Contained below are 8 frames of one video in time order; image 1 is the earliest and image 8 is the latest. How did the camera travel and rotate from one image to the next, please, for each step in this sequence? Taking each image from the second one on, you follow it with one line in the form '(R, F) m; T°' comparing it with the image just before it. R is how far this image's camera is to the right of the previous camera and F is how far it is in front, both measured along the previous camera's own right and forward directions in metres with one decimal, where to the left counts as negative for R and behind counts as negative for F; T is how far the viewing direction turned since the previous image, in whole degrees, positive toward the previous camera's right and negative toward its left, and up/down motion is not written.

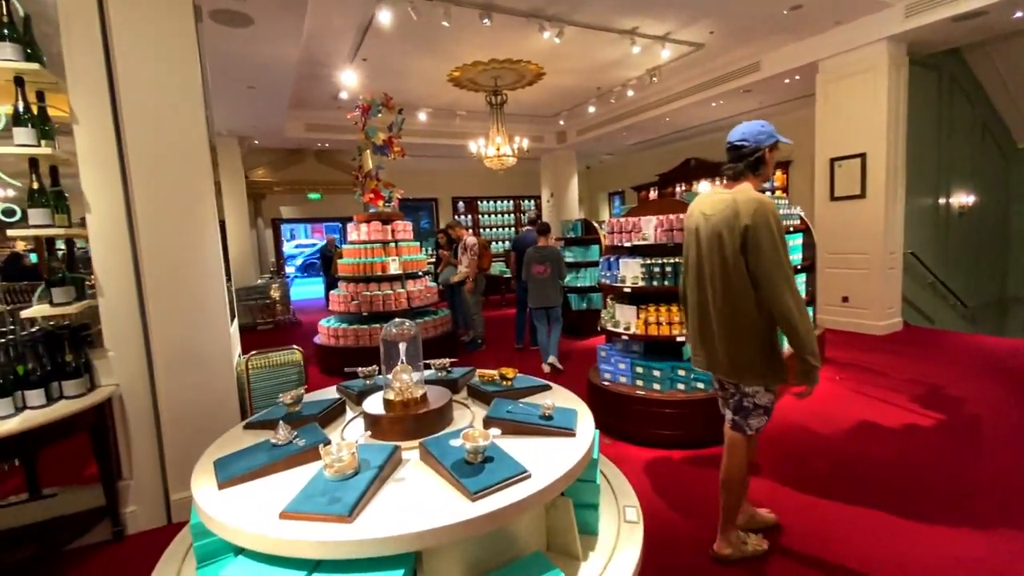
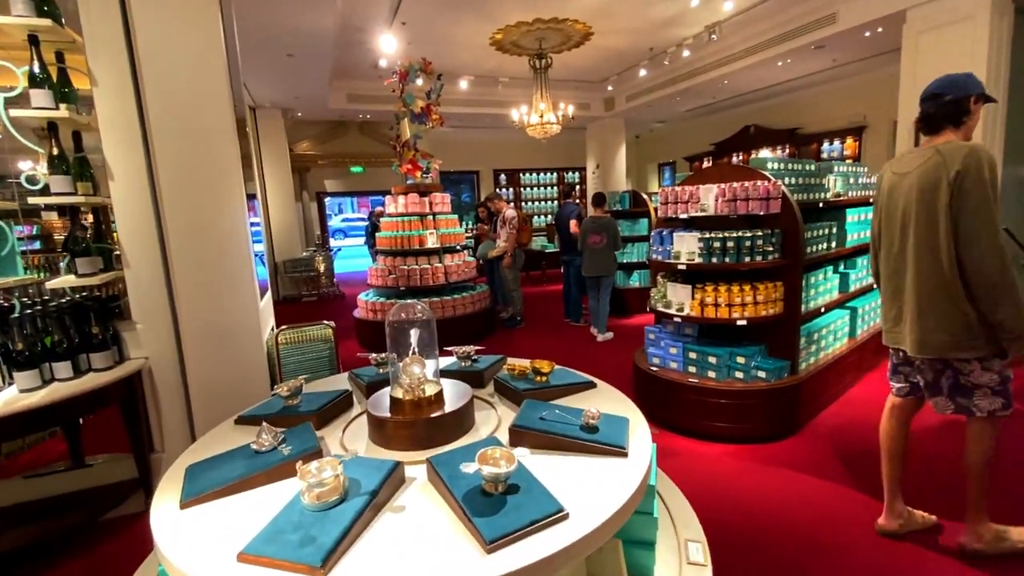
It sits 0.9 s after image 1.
(0.0, +0.3) m; -5°
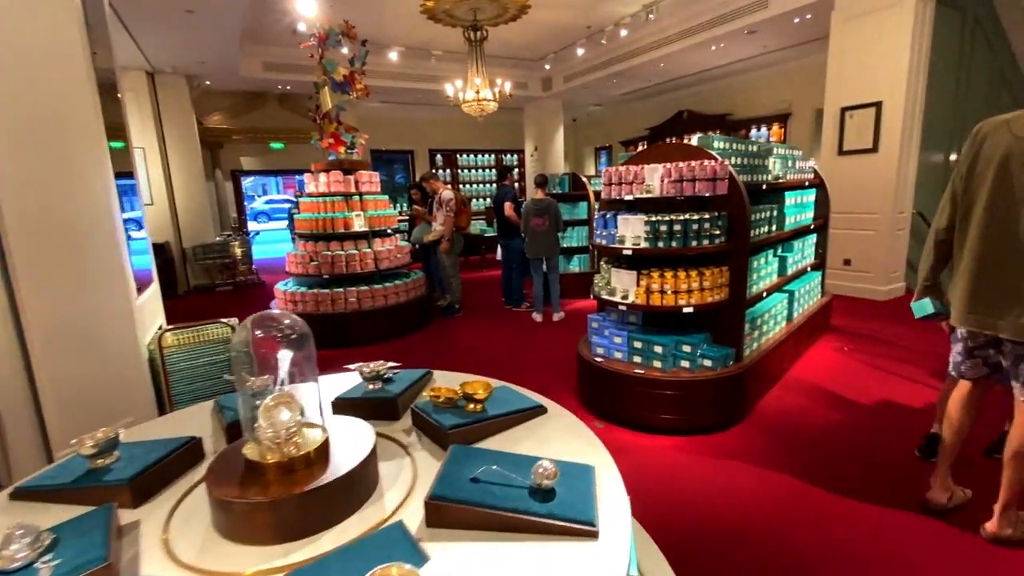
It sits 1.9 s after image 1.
(0.0, +0.3) m; +7°
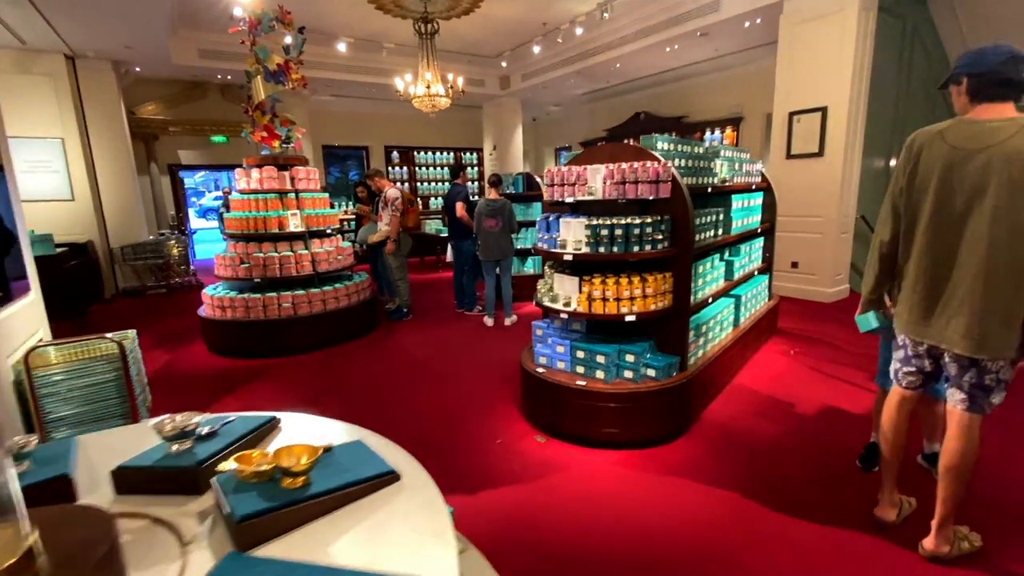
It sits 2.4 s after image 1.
(+0.2, +0.2) m; +4°
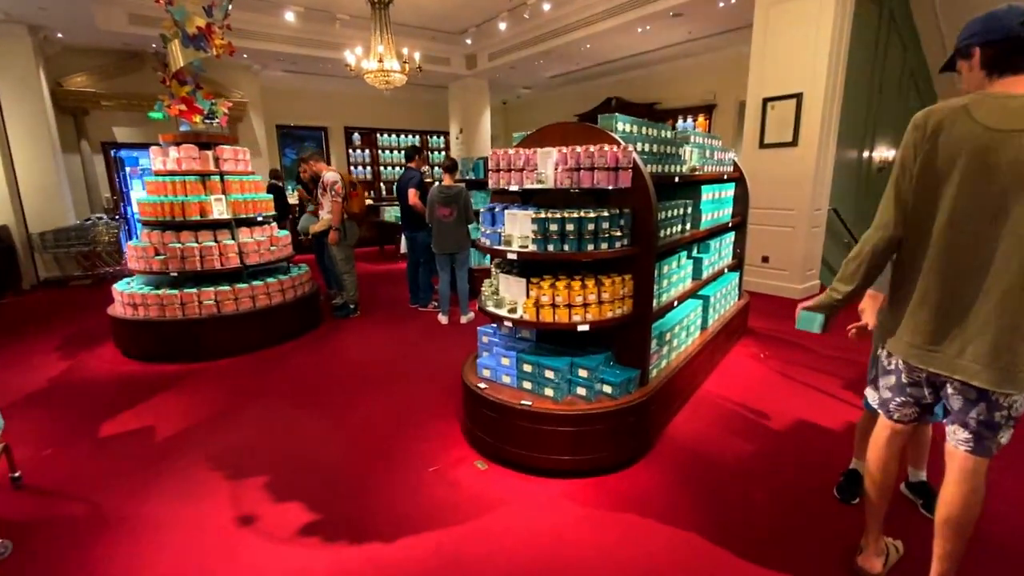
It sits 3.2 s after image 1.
(+0.2, +0.4) m; +3°
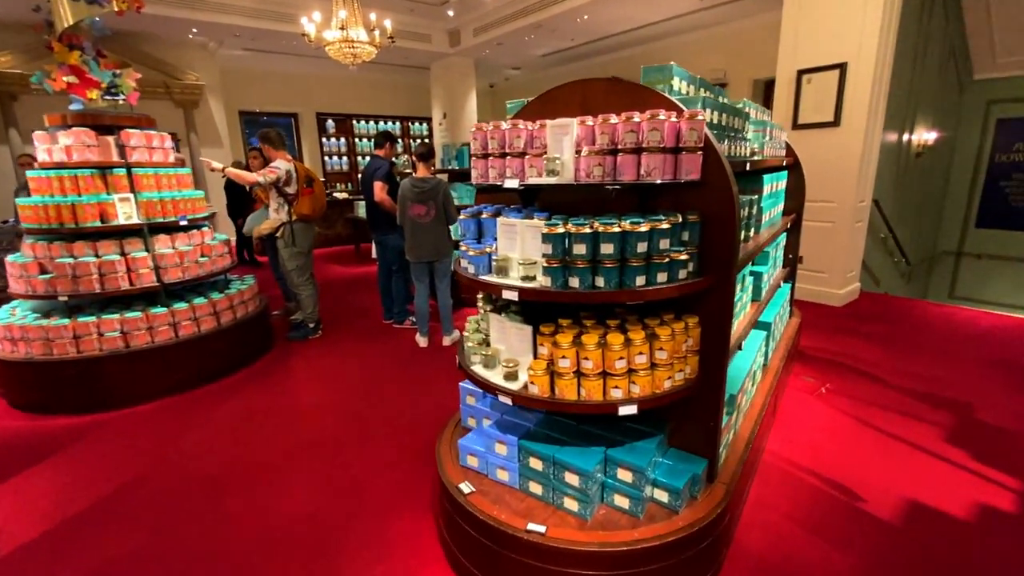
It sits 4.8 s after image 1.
(0.0, +0.9) m; +1°
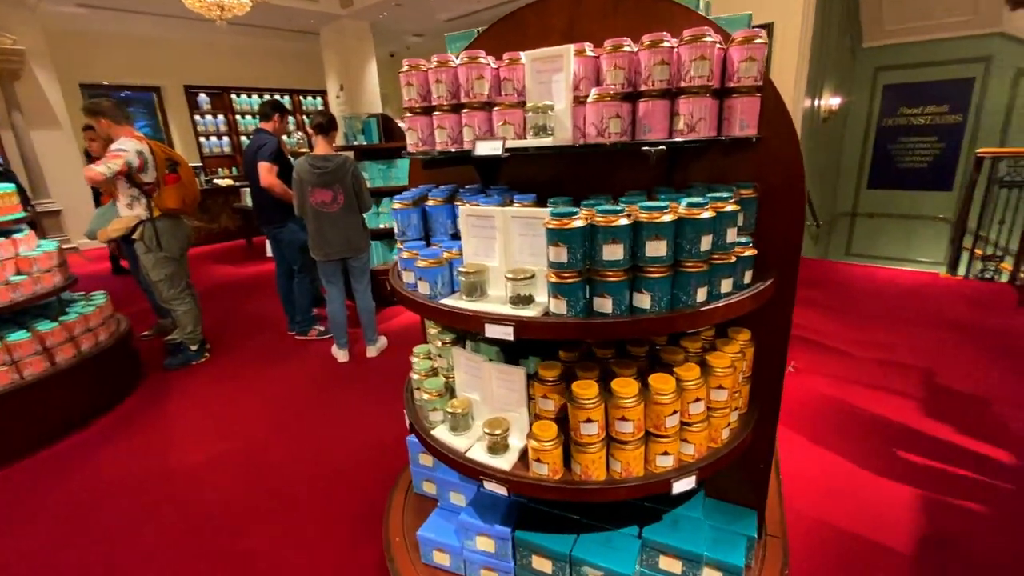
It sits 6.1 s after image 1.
(-0.1, +0.6) m; +10°
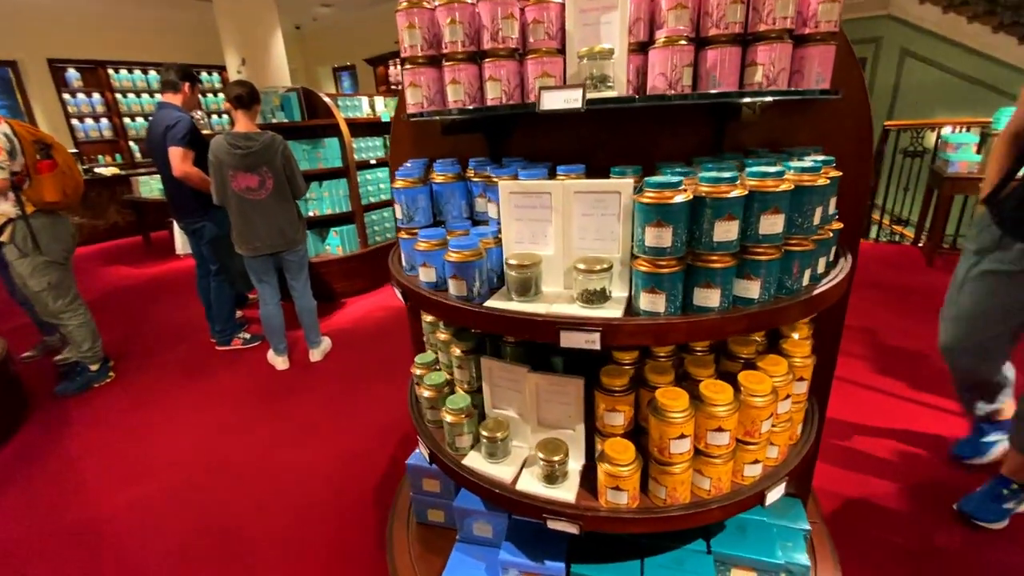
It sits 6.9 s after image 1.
(-0.2, +0.2) m; +9°
